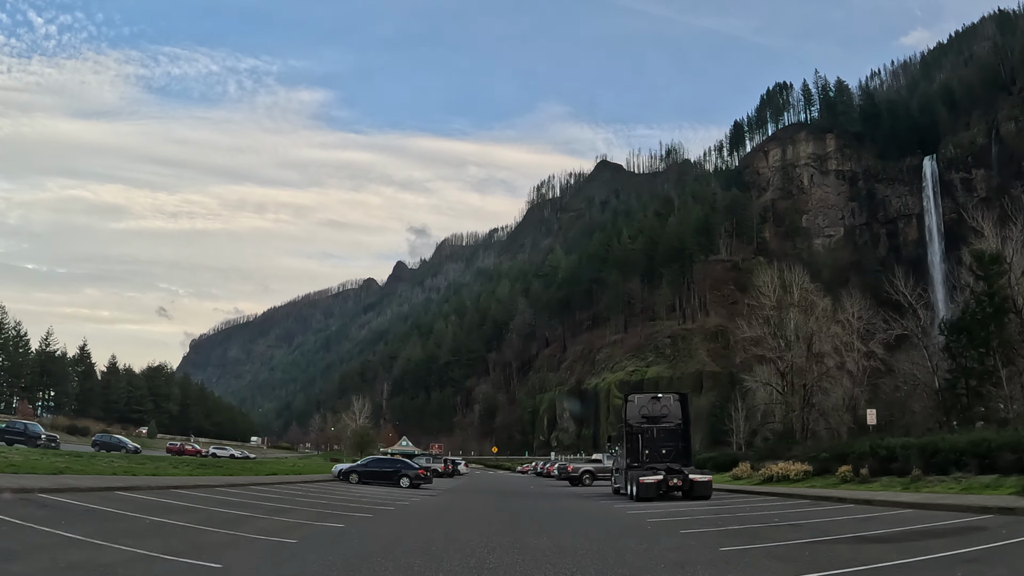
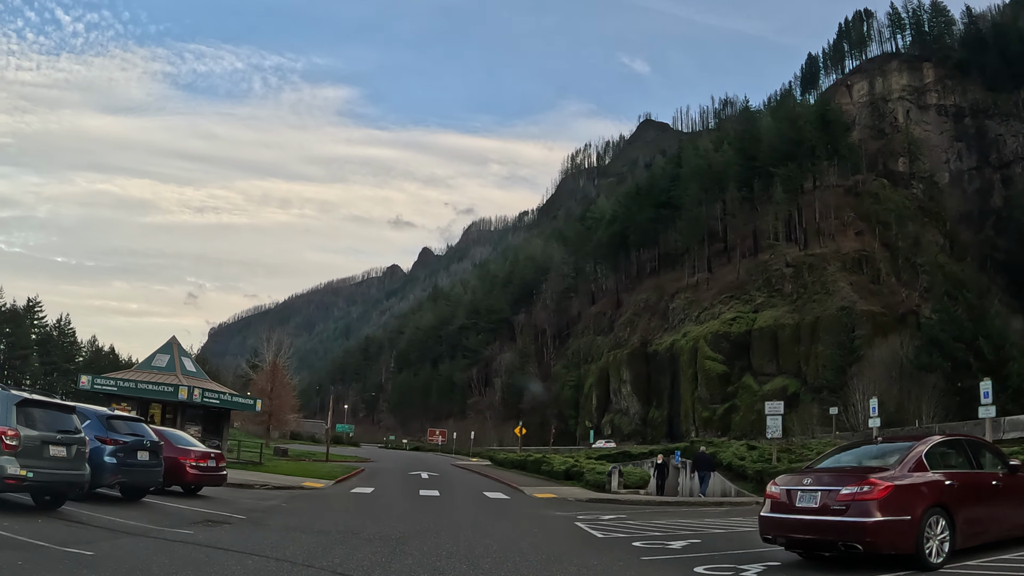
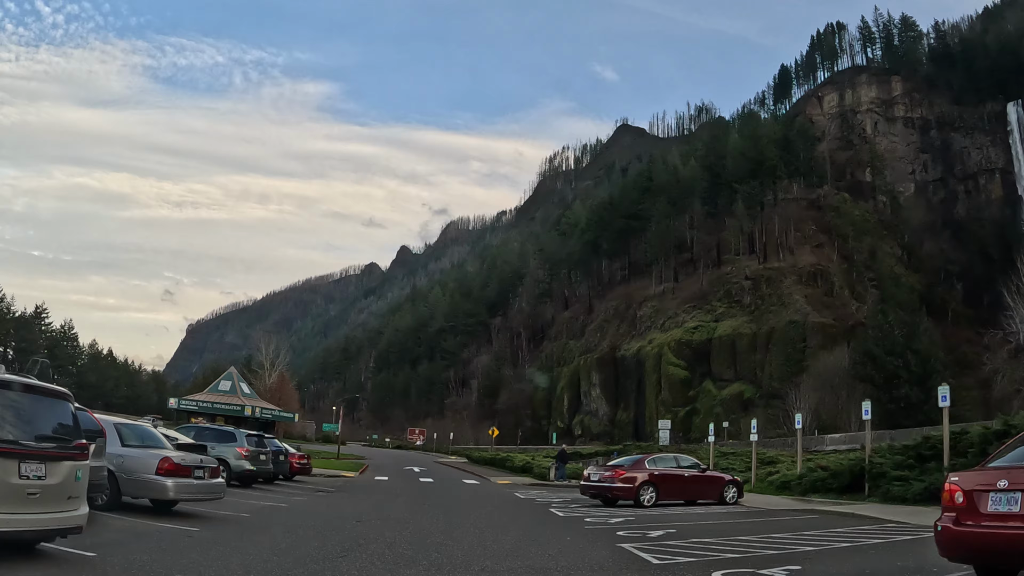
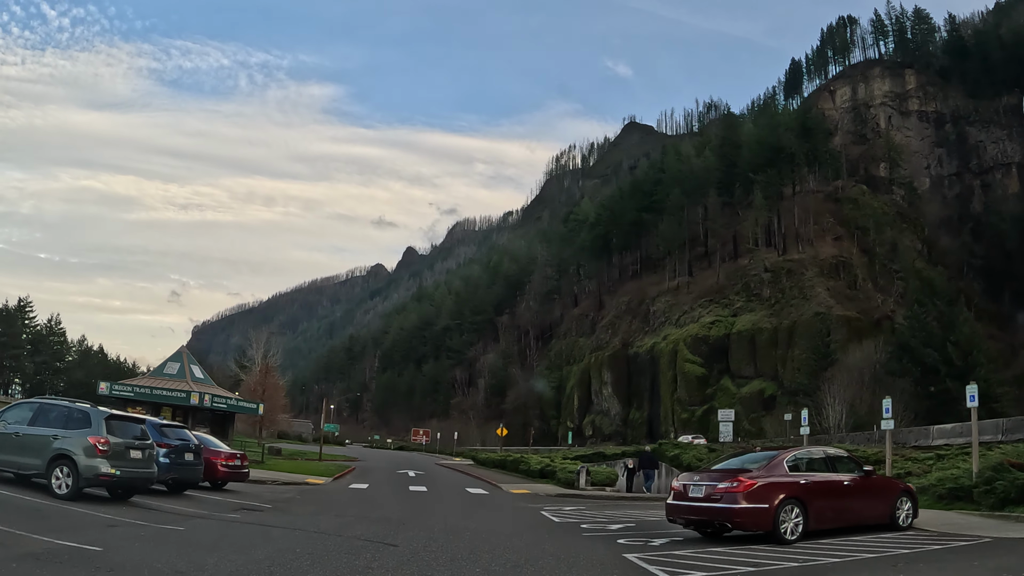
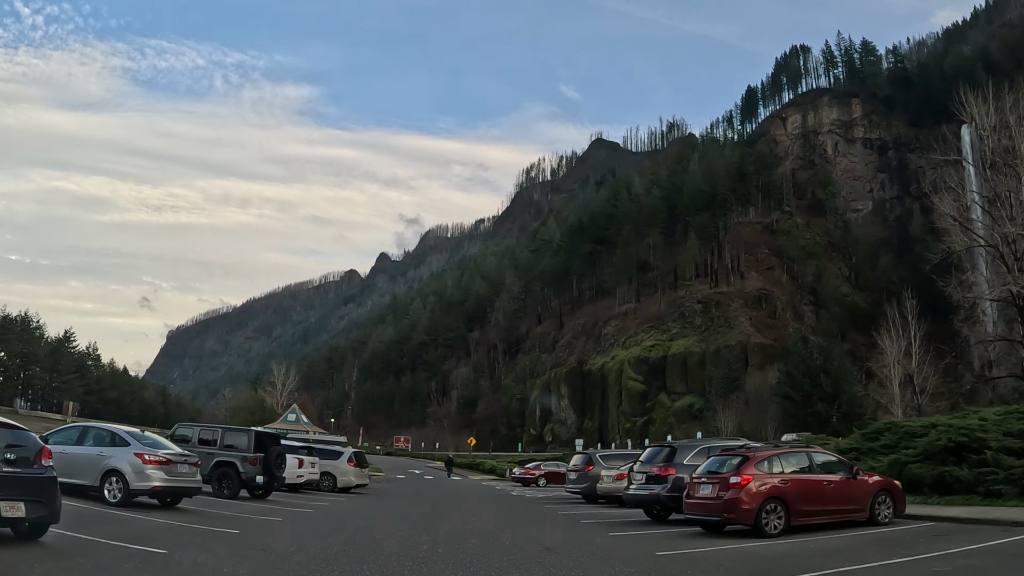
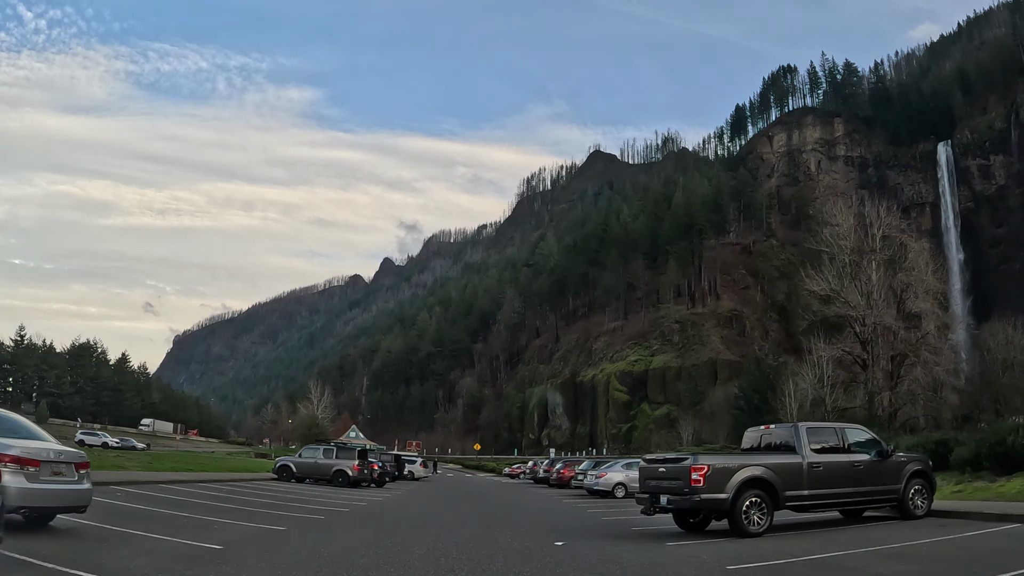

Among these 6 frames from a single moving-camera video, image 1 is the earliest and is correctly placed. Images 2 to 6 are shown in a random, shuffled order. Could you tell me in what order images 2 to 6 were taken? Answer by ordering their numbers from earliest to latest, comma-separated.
6, 5, 3, 4, 2
